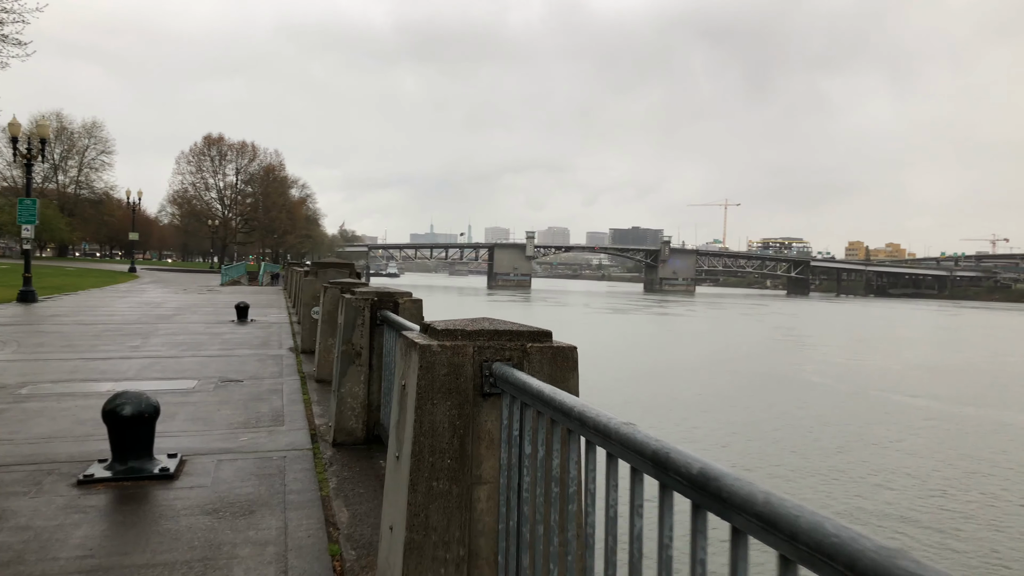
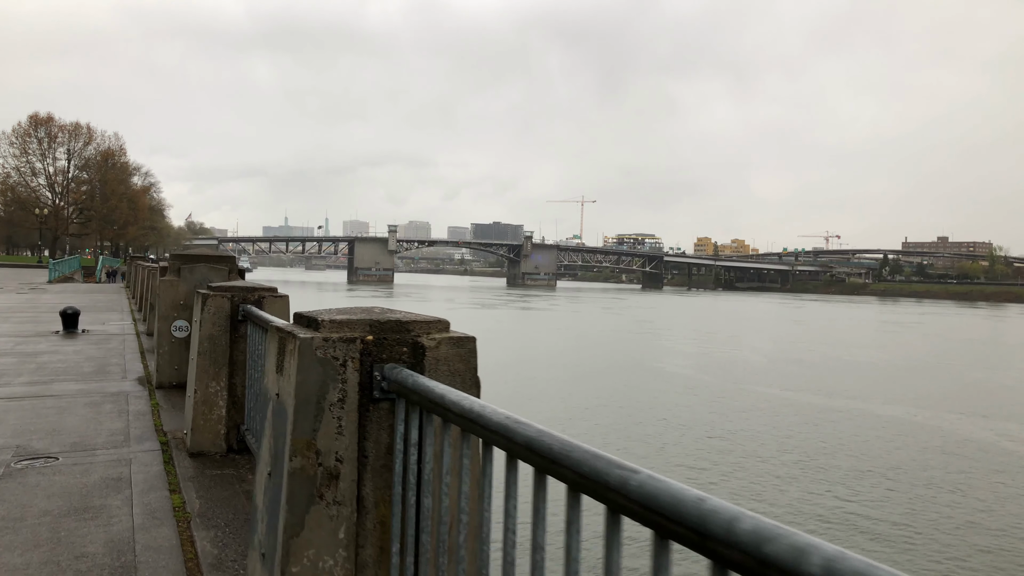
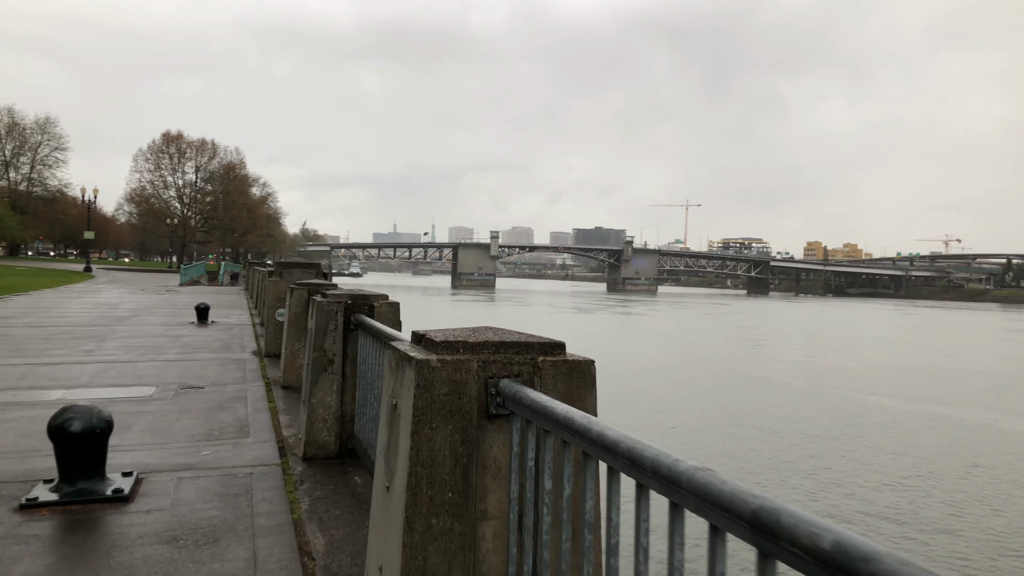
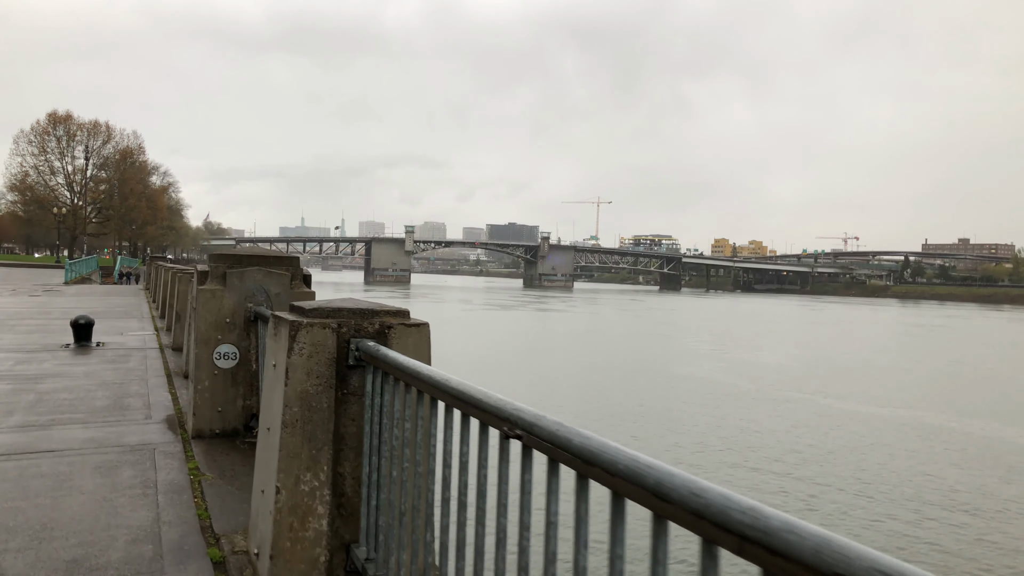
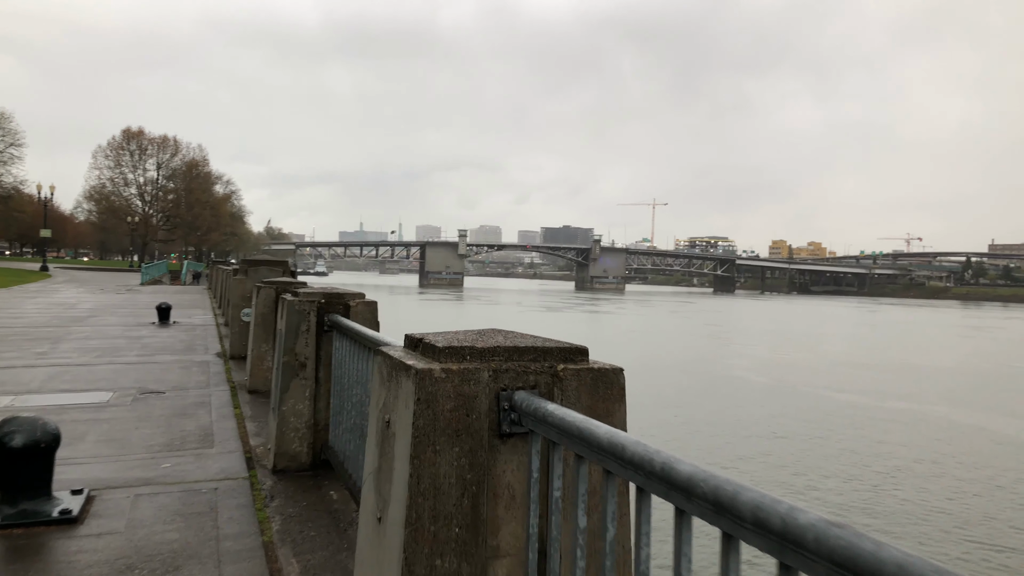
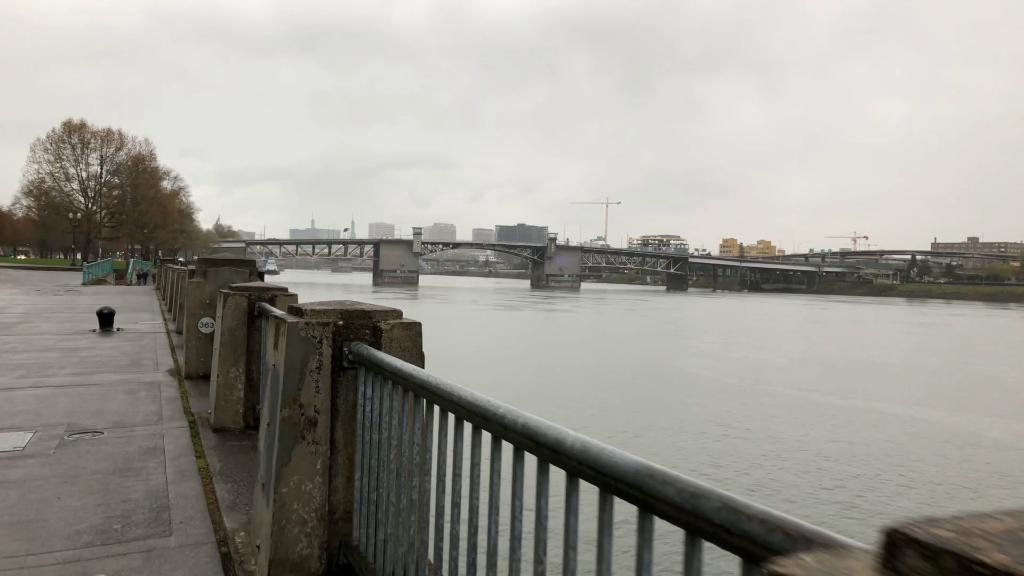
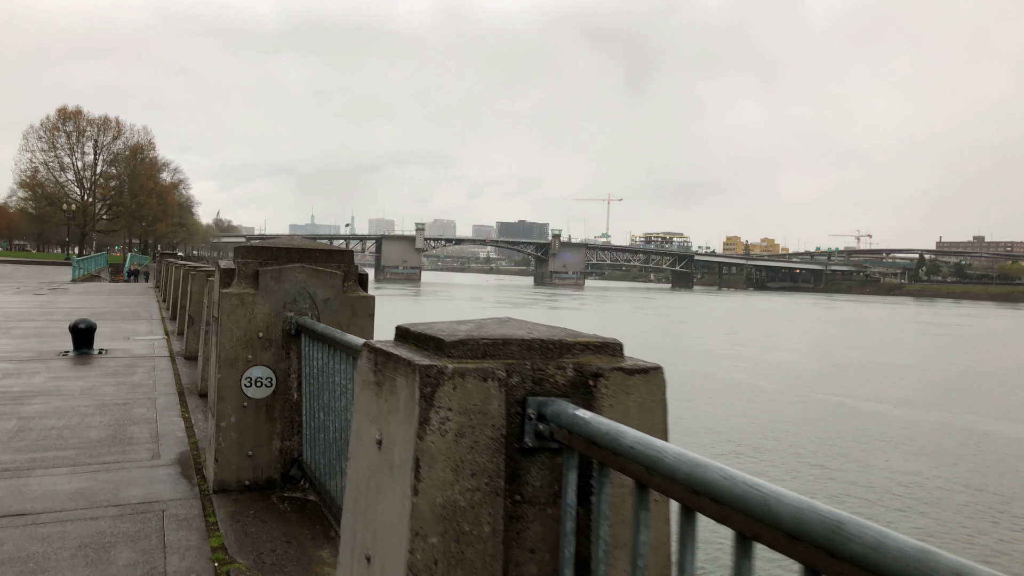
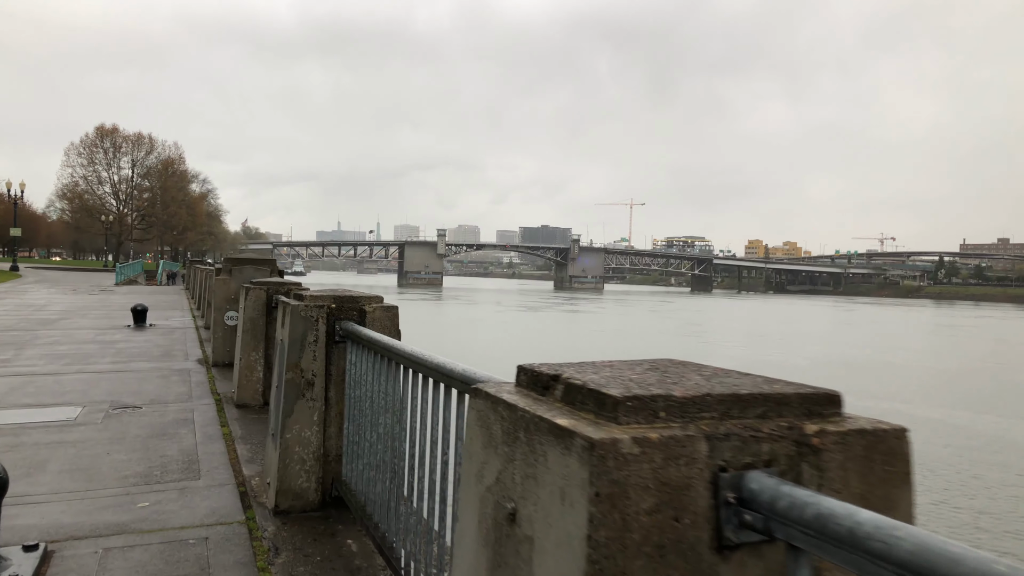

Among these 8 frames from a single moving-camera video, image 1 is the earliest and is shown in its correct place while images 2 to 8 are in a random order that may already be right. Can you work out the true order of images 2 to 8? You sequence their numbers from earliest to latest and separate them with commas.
3, 5, 8, 6, 2, 4, 7
